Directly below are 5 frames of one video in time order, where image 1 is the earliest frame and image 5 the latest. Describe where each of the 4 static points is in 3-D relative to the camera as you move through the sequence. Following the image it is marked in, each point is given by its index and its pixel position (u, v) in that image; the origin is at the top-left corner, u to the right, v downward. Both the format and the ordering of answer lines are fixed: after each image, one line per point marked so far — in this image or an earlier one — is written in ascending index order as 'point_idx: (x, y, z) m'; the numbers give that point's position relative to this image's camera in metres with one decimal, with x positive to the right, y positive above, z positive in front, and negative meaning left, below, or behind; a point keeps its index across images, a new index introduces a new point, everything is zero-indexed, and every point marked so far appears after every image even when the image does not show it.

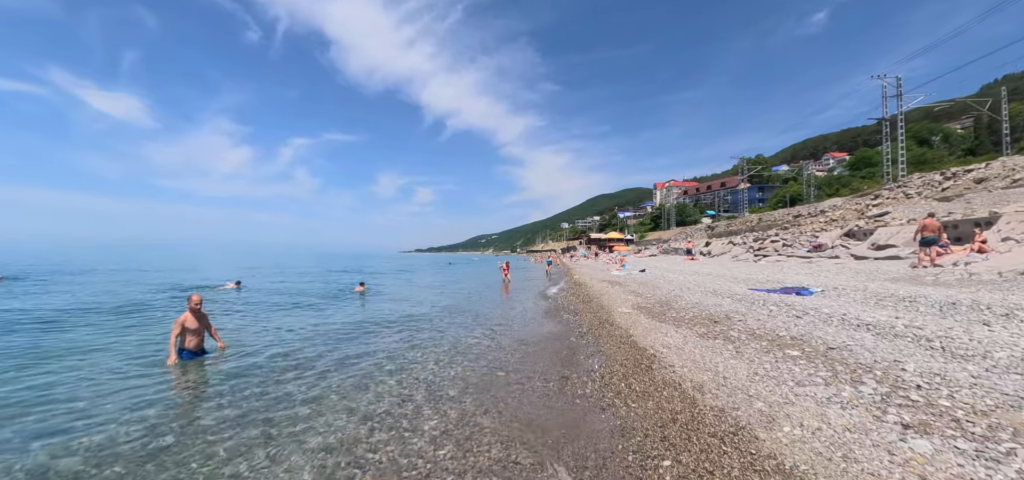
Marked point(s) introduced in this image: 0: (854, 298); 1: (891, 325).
0: (+10.8, -1.8, +11.4) m
1: (+8.2, -1.8, +7.9) m
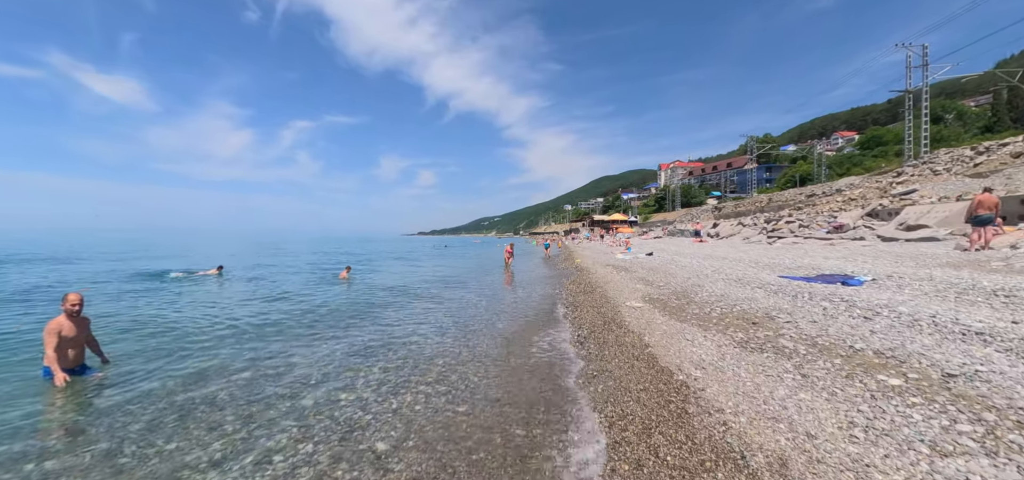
0: (+10.4, -1.2, +9.1) m
1: (+7.8, -1.5, +5.6) m
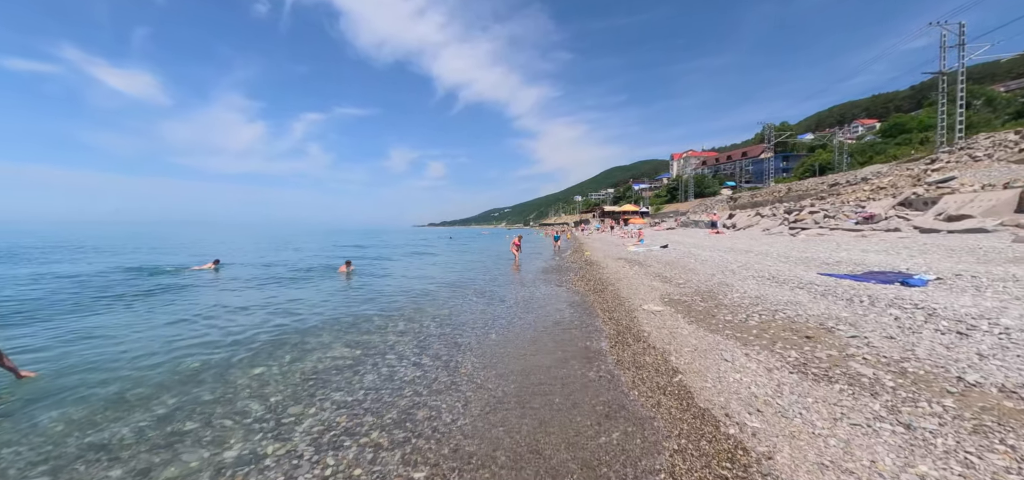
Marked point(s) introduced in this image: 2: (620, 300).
0: (+10.3, -1.1, +7.4) m
1: (+7.6, -1.4, +4.0) m
2: (+3.0, -1.7, +9.9) m
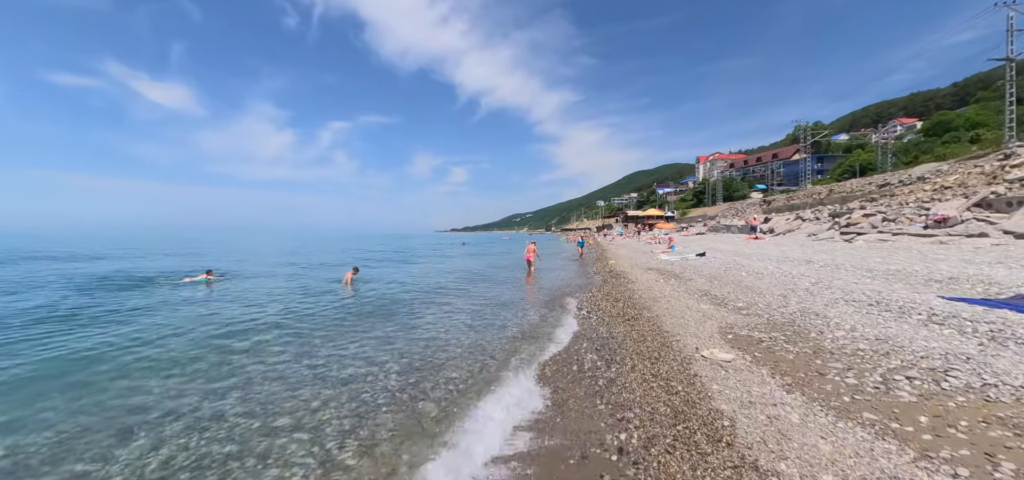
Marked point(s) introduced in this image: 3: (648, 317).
0: (+10.1, -1.3, +4.1) m
1: (+7.2, -1.5, +0.8) m
2: (+2.9, -1.9, +7.0) m
3: (+3.2, -1.9, +8.5) m
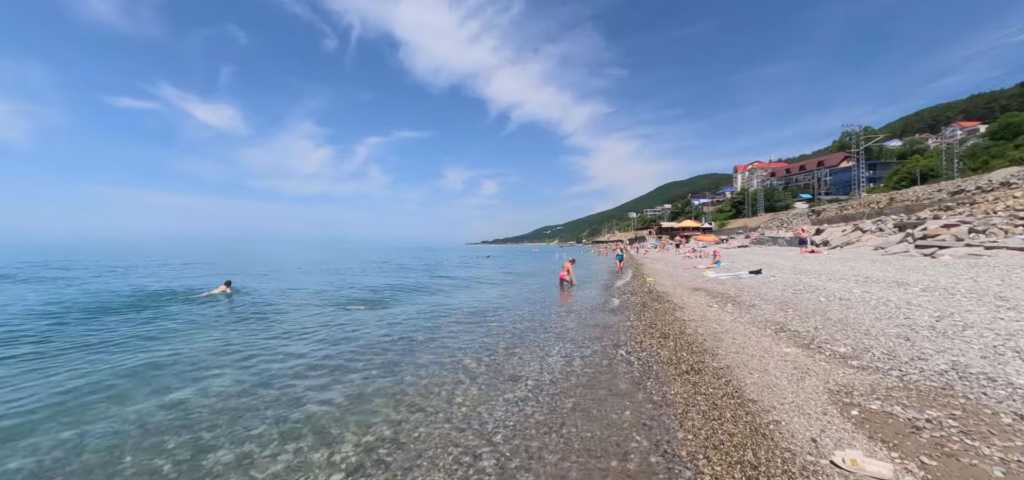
0: (+10.0, -1.5, +1.3) m
1: (+6.9, -1.6, -1.8) m
2: (+3.1, -2.2, +4.7) m
3: (+3.5, -2.2, +6.2) m
